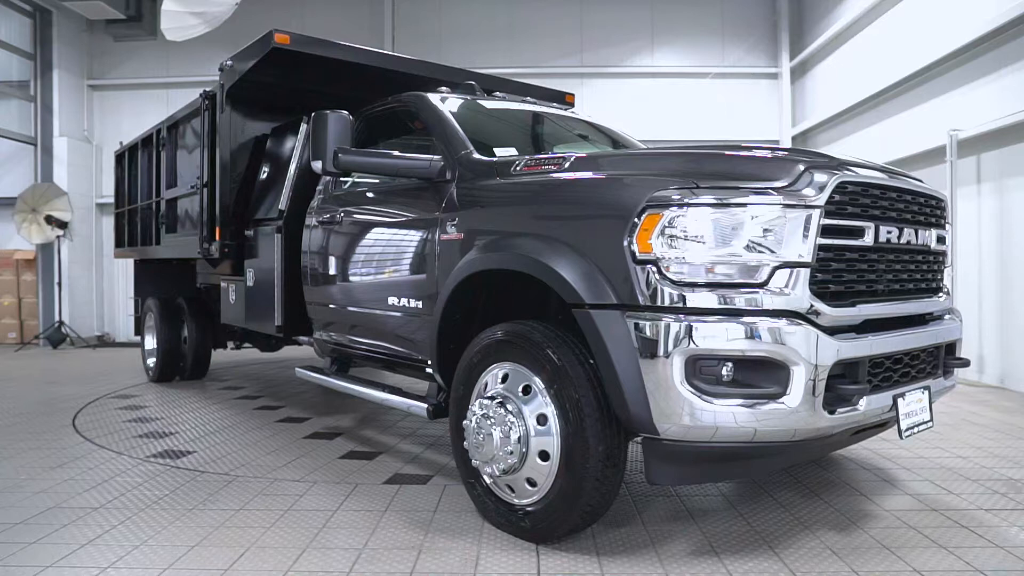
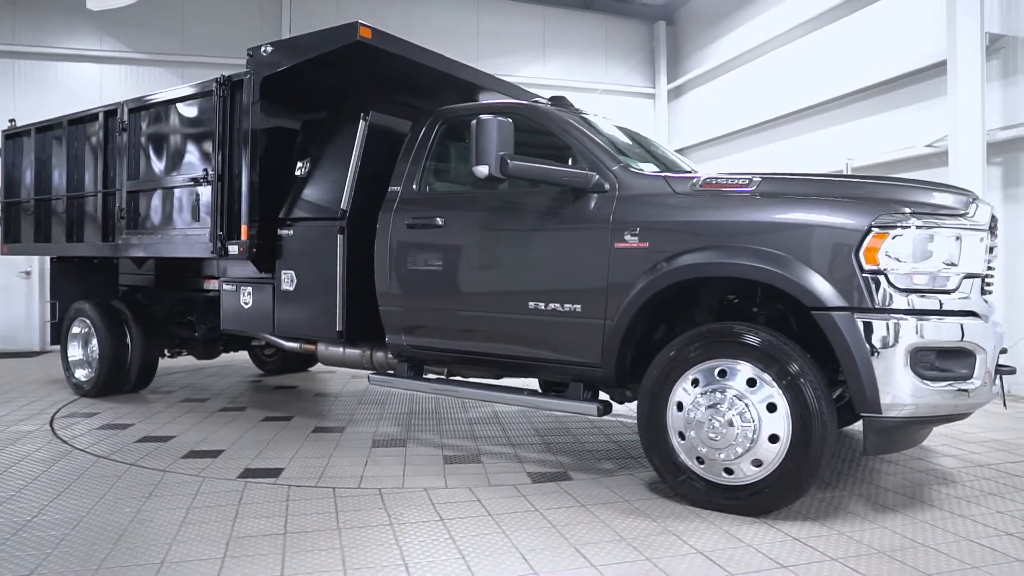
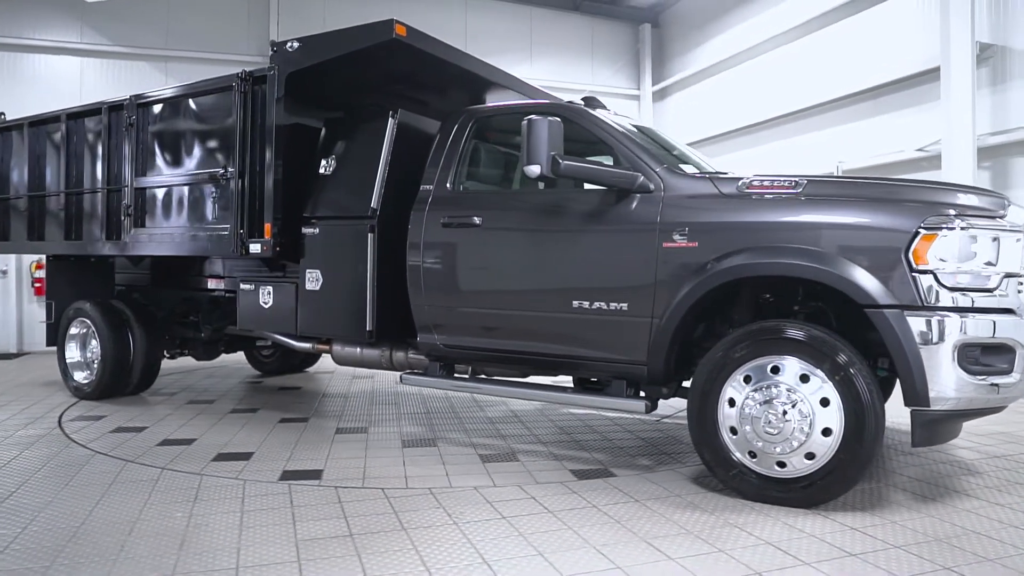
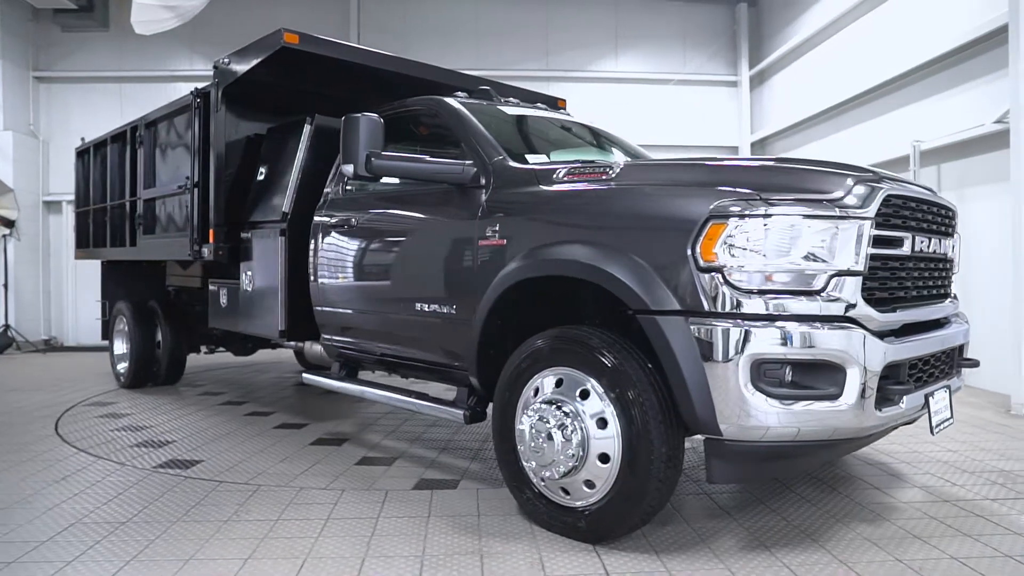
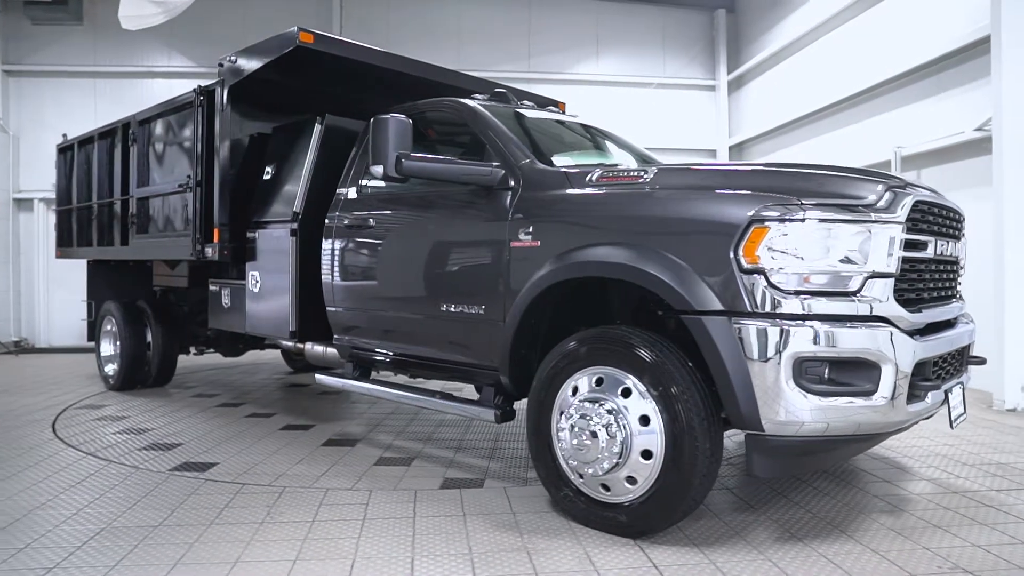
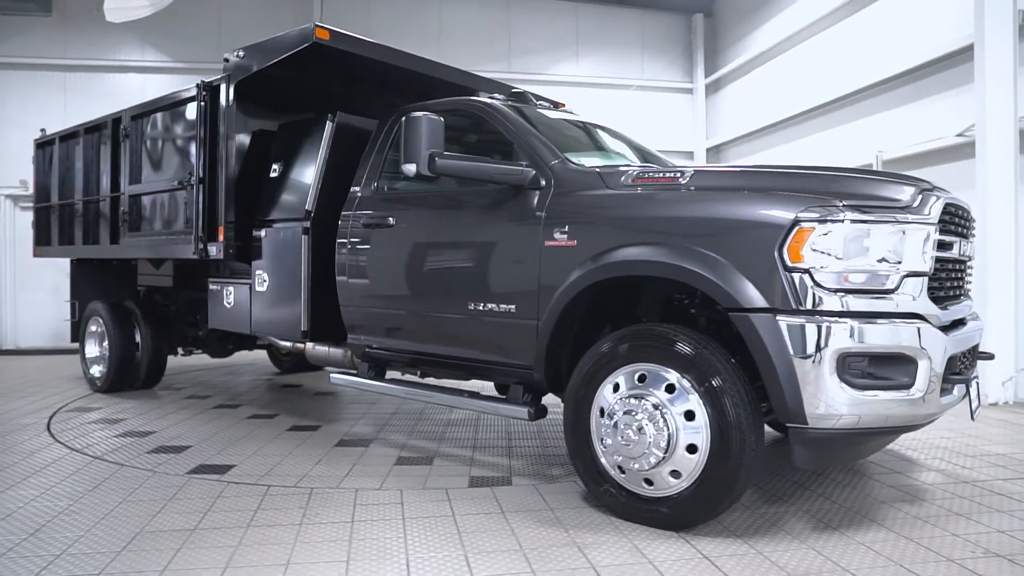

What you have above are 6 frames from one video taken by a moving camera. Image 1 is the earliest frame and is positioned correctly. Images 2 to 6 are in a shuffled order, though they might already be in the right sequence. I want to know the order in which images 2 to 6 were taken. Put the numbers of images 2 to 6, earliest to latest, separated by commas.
4, 5, 6, 2, 3
